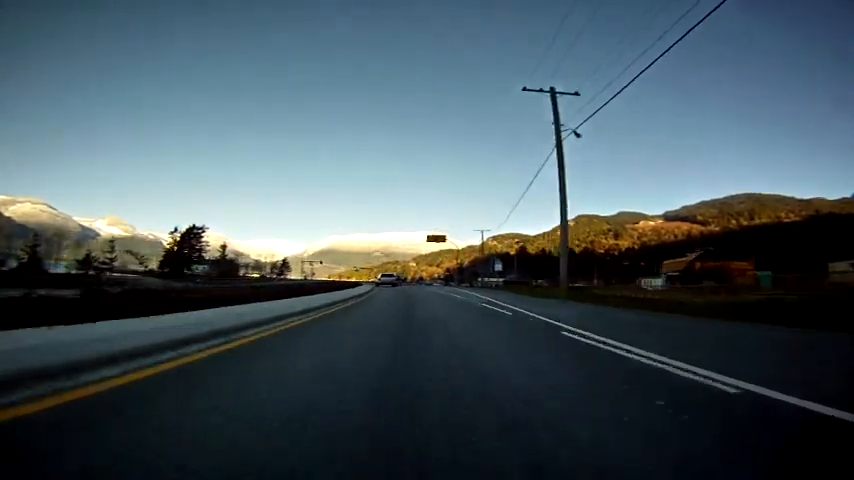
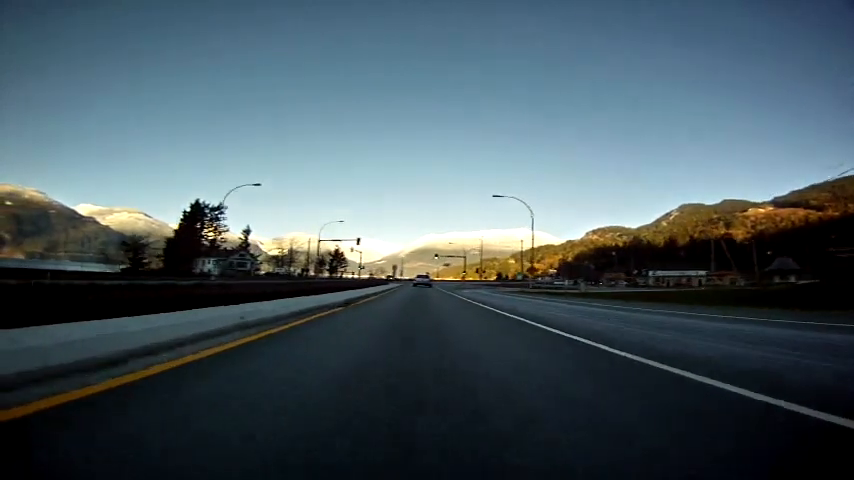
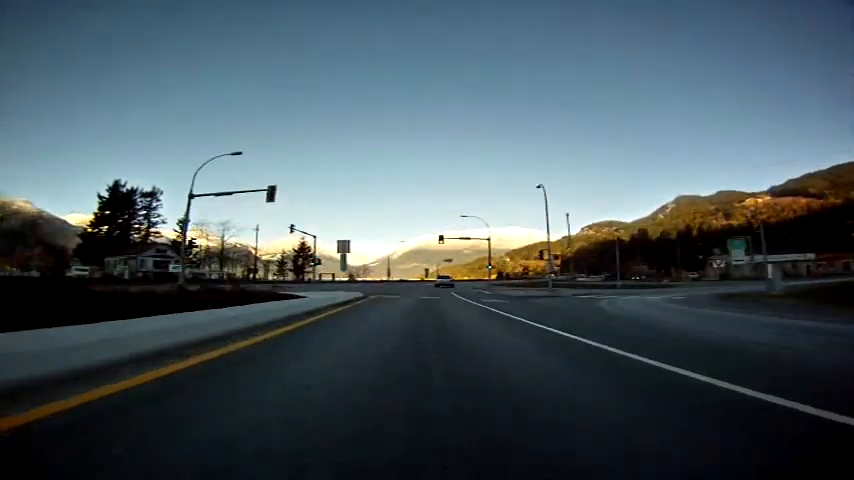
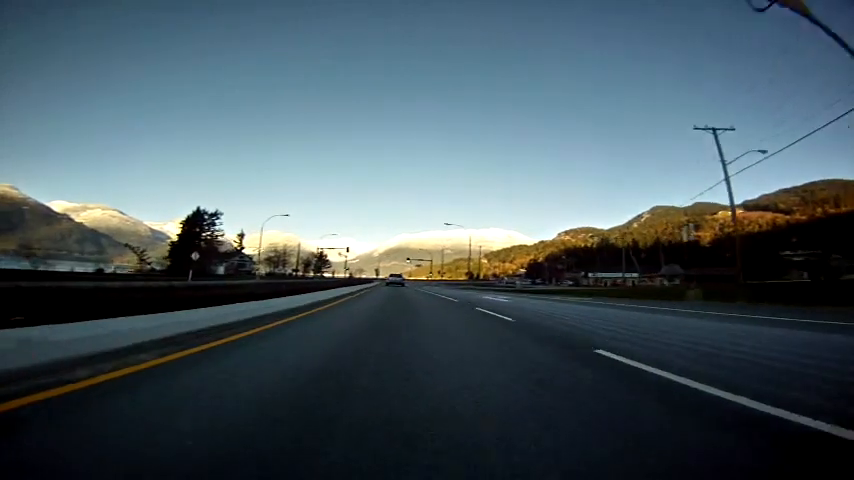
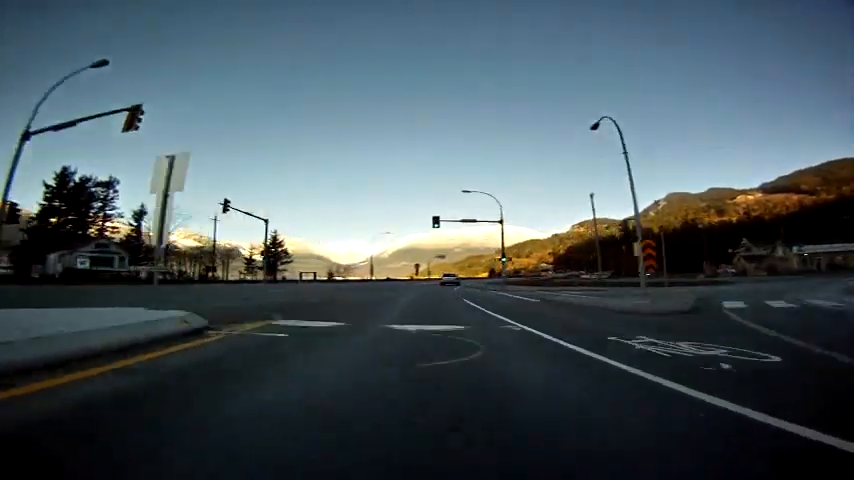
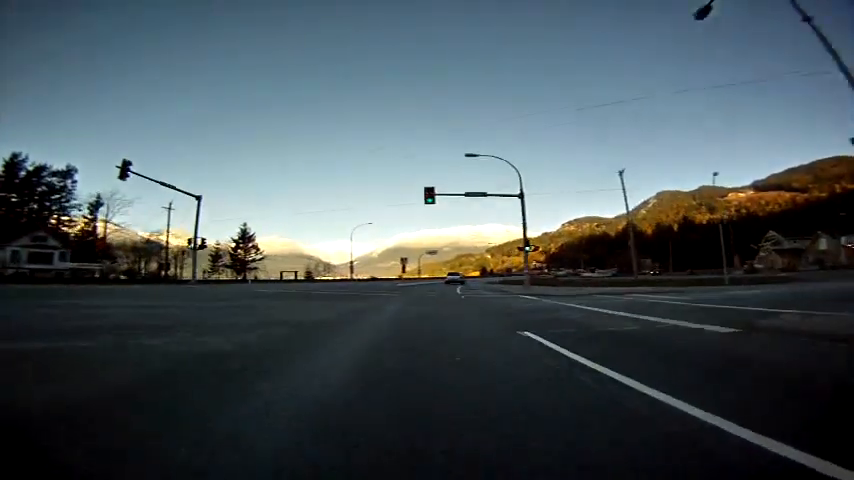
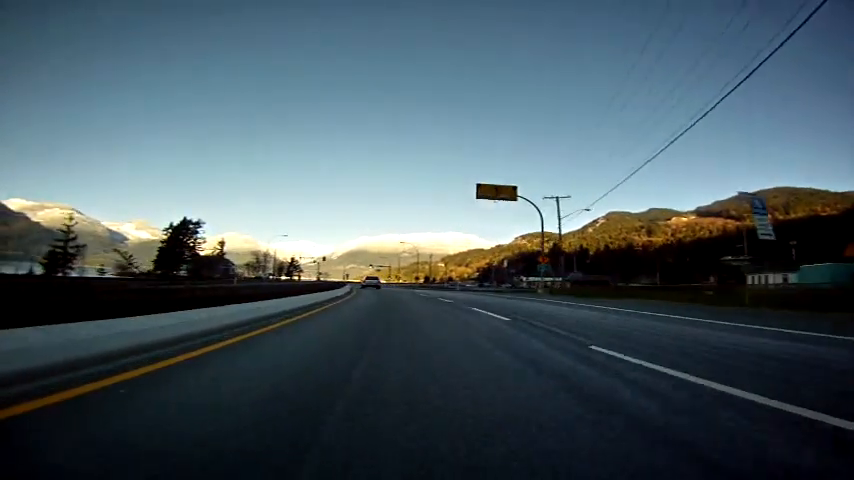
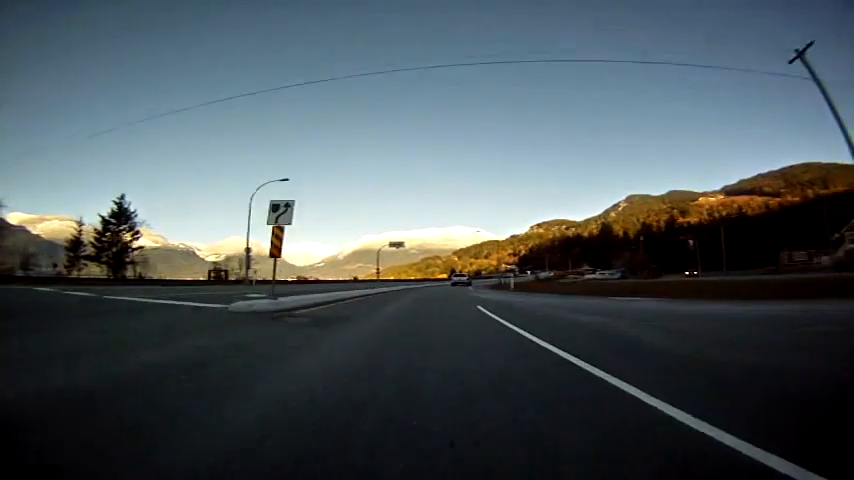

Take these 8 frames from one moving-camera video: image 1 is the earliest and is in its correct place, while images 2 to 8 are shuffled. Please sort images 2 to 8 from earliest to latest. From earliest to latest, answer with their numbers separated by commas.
7, 4, 2, 3, 5, 6, 8
